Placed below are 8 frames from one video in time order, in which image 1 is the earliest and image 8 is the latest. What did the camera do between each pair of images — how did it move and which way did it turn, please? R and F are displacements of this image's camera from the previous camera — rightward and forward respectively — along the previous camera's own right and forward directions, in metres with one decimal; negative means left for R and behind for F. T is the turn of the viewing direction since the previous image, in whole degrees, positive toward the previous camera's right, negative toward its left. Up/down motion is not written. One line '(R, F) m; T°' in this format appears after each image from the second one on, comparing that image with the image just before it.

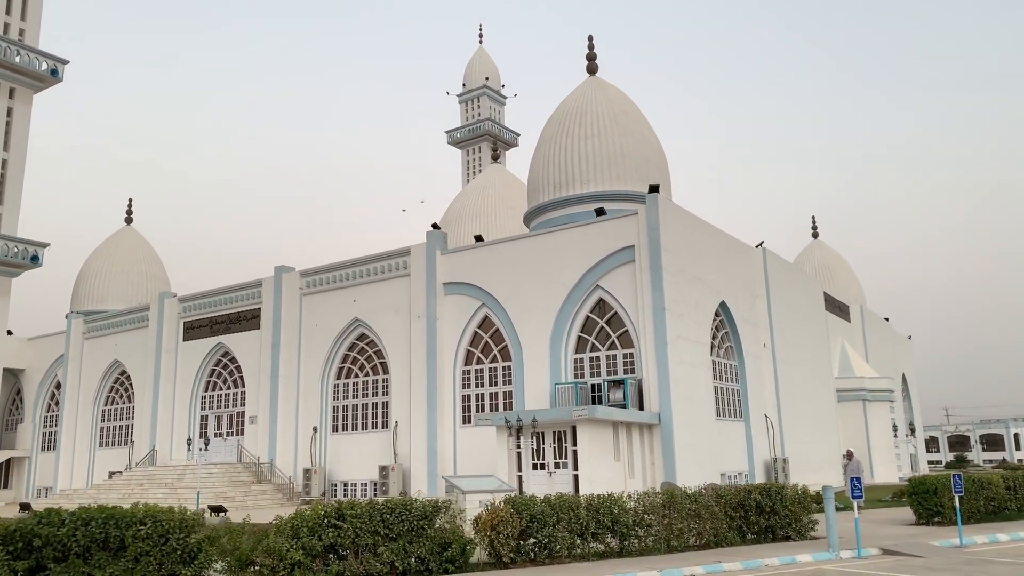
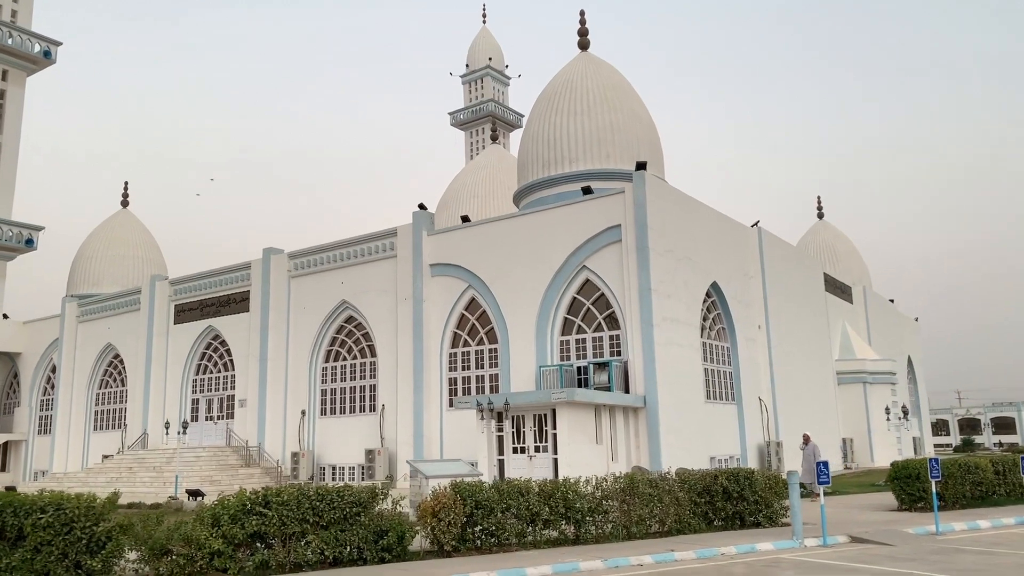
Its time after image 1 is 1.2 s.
(+0.7, +0.4) m; -1°
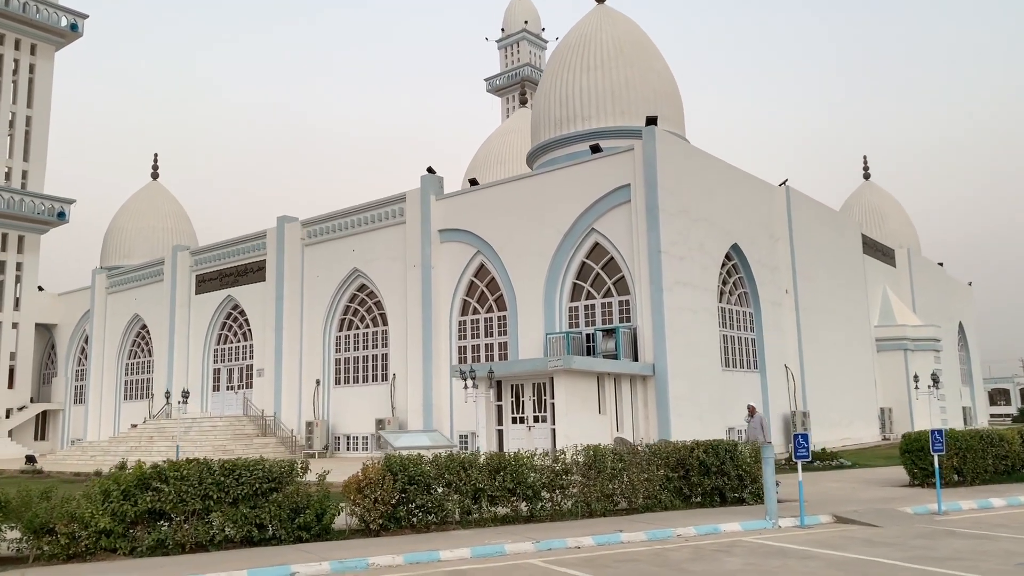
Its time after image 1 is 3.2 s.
(+1.1, +0.8) m; -4°
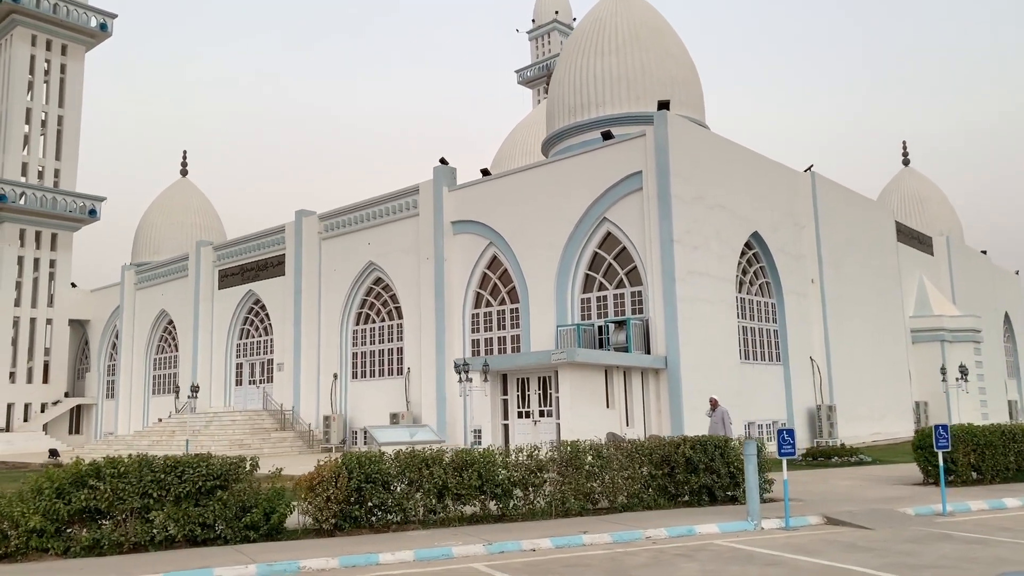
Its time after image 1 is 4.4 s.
(+0.7, +0.4) m; -3°
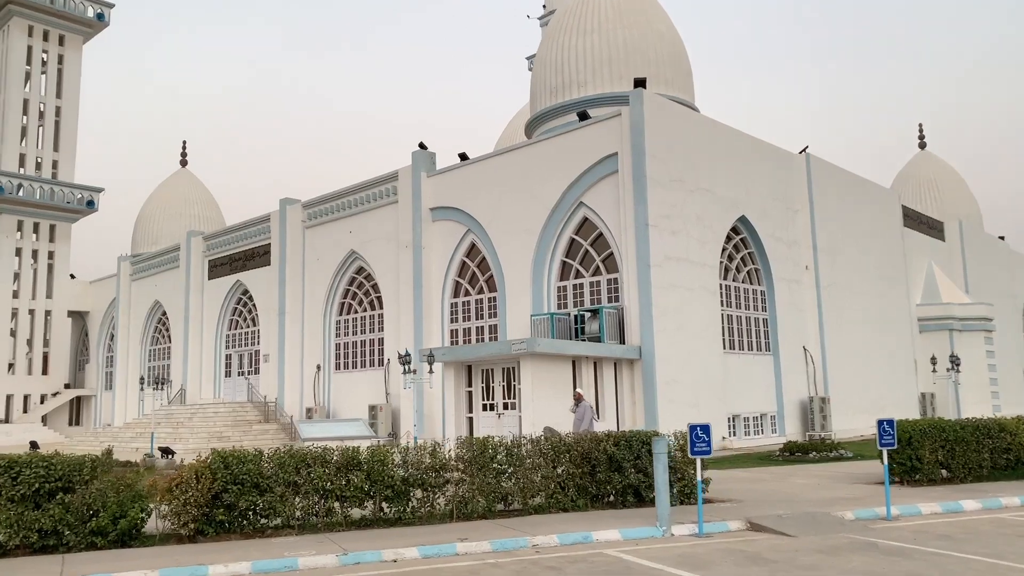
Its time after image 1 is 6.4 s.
(+1.2, +0.7) m; -2°
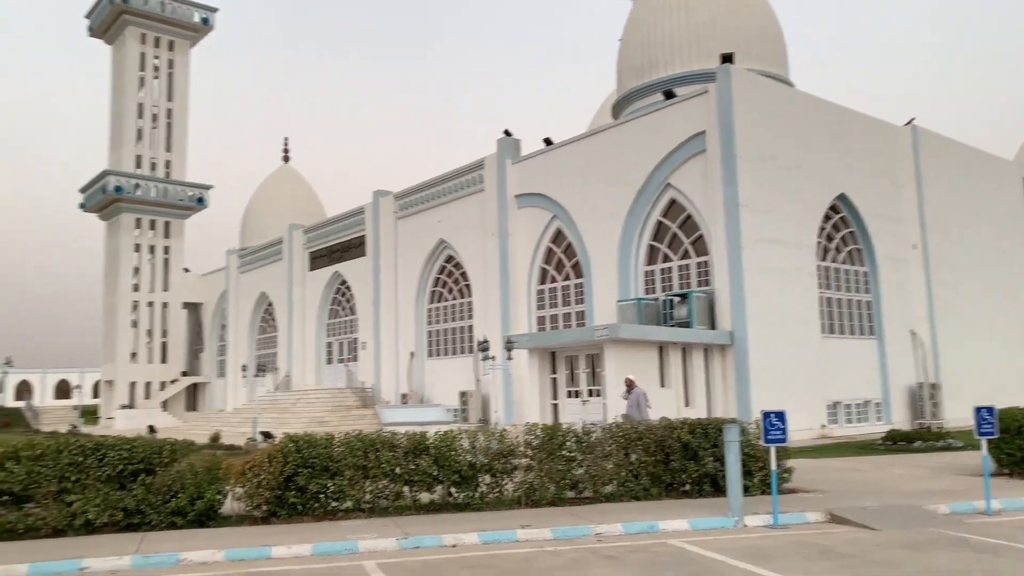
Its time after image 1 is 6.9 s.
(+0.3, +0.1) m; -7°
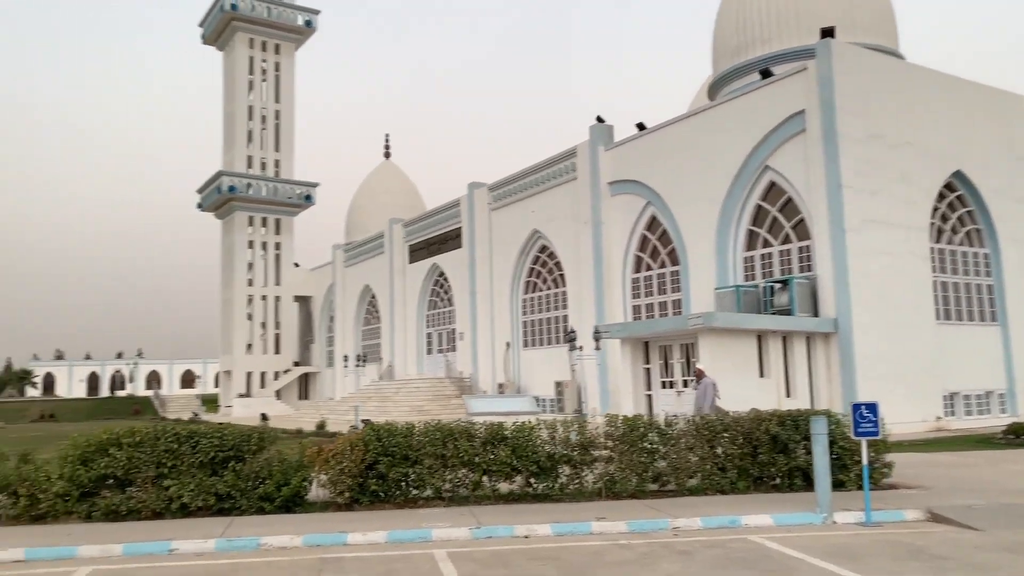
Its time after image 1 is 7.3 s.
(+0.2, +0.1) m; -7°
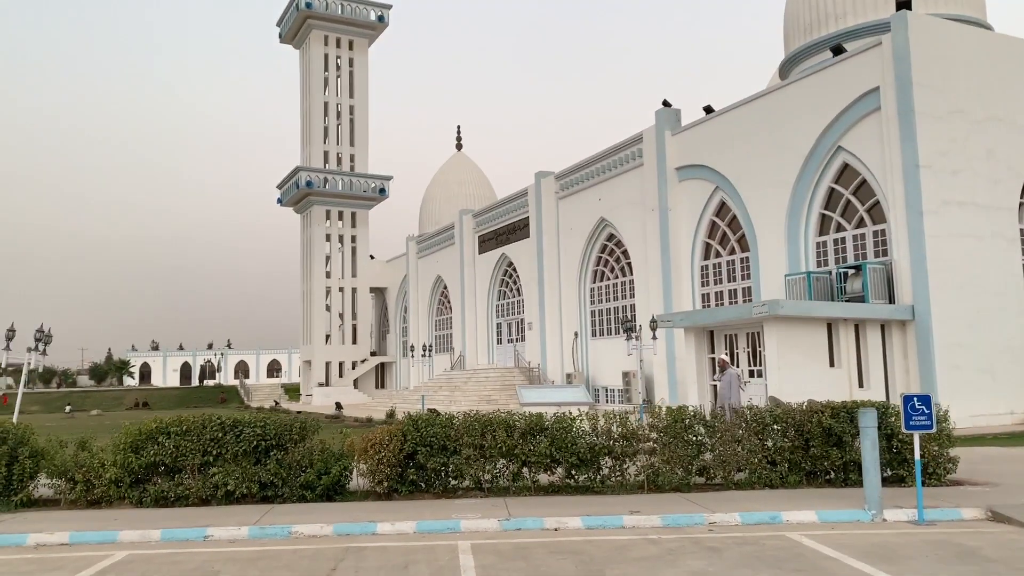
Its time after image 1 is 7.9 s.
(+0.4, +0.1) m; -6°
